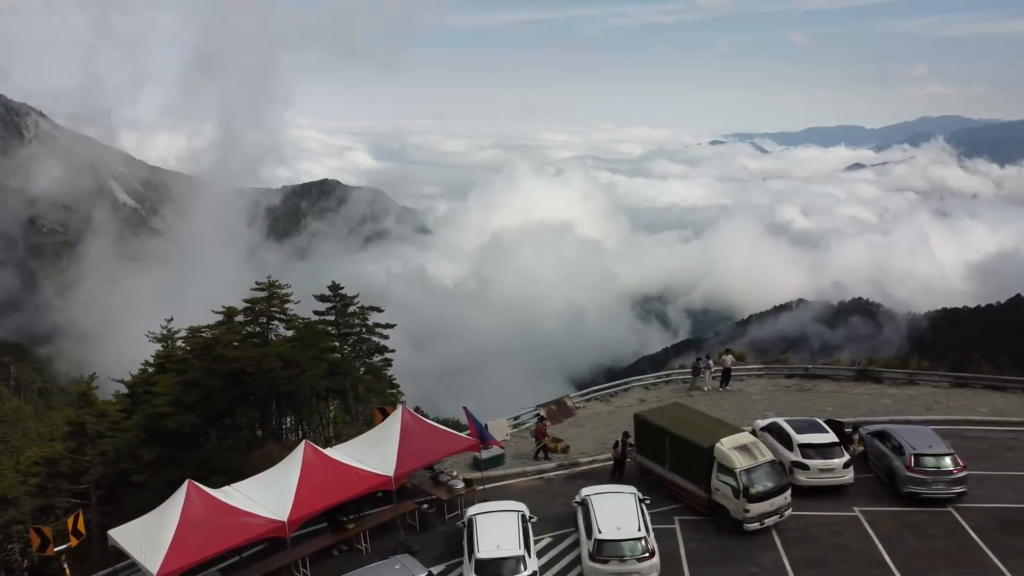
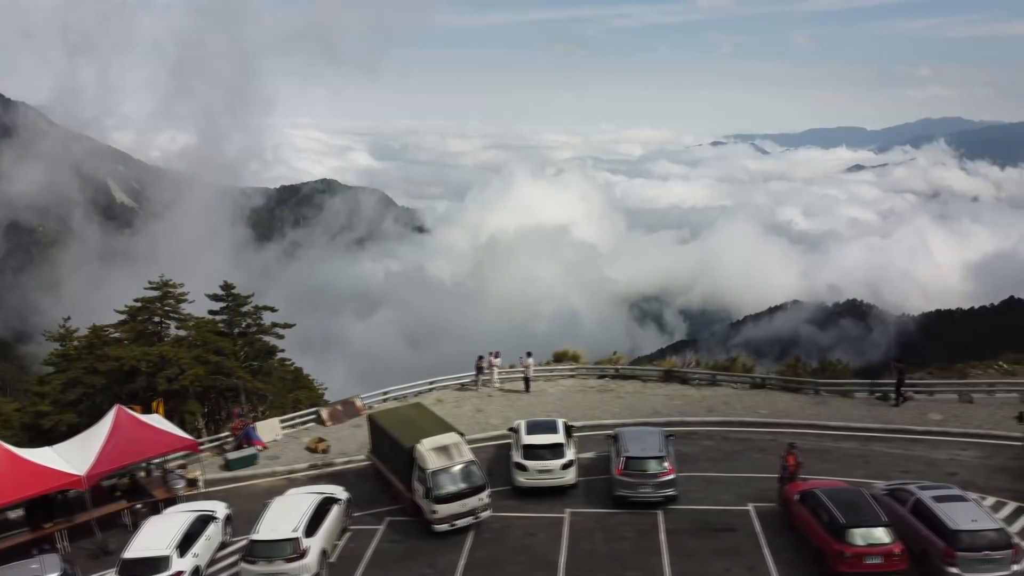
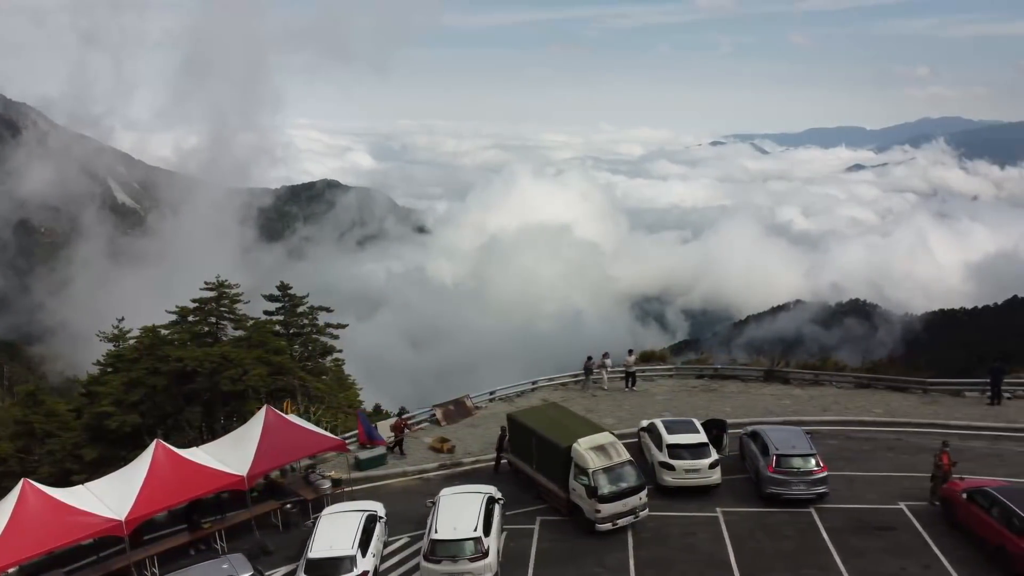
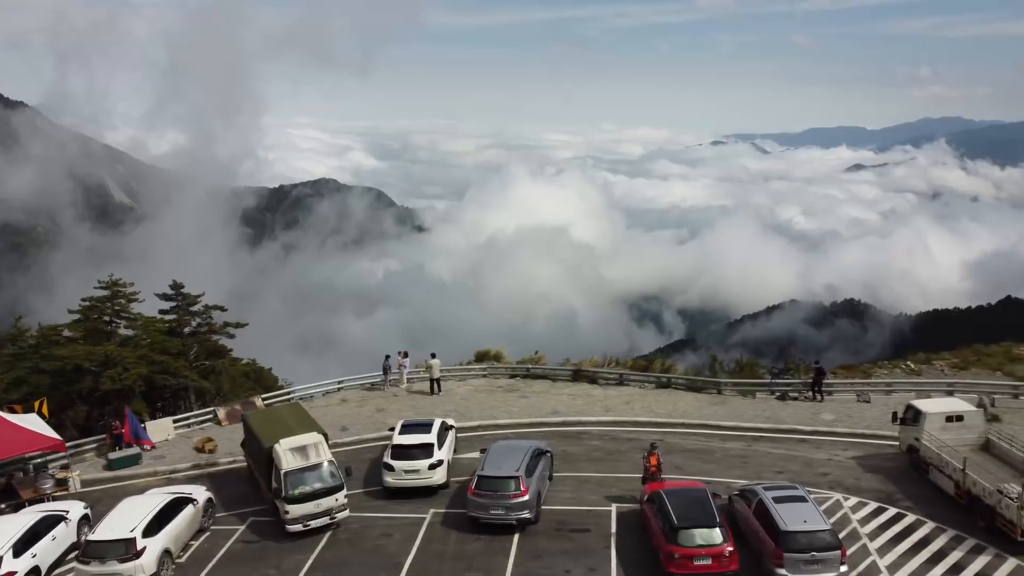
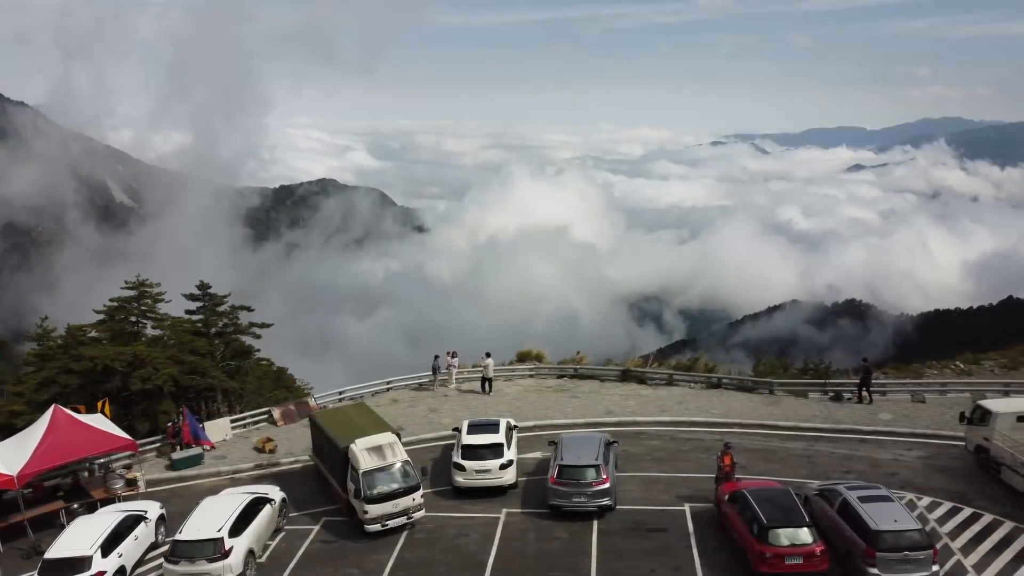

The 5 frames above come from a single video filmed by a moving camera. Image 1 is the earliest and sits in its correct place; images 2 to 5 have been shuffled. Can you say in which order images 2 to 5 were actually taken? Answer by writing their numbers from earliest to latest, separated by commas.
3, 2, 5, 4
